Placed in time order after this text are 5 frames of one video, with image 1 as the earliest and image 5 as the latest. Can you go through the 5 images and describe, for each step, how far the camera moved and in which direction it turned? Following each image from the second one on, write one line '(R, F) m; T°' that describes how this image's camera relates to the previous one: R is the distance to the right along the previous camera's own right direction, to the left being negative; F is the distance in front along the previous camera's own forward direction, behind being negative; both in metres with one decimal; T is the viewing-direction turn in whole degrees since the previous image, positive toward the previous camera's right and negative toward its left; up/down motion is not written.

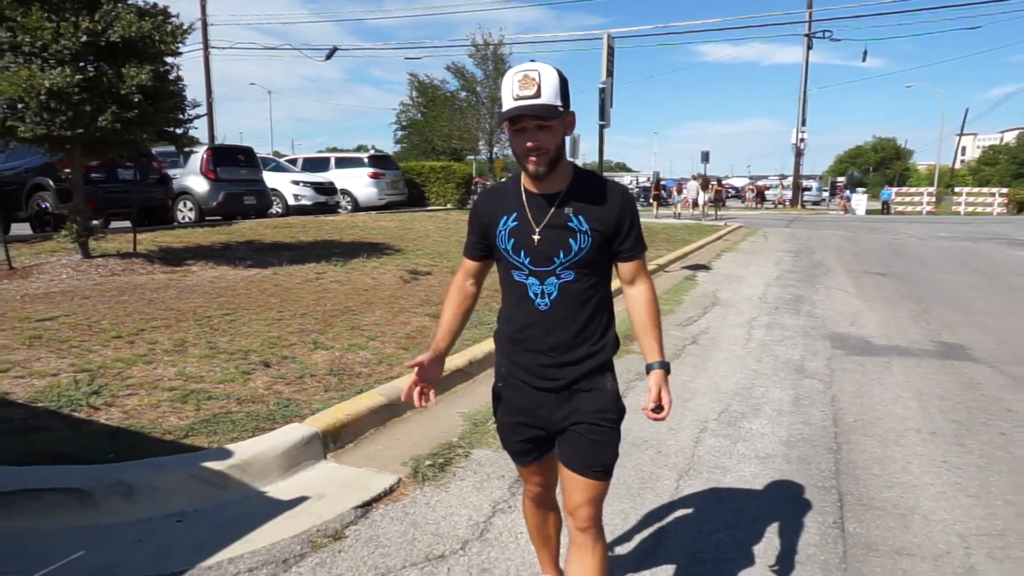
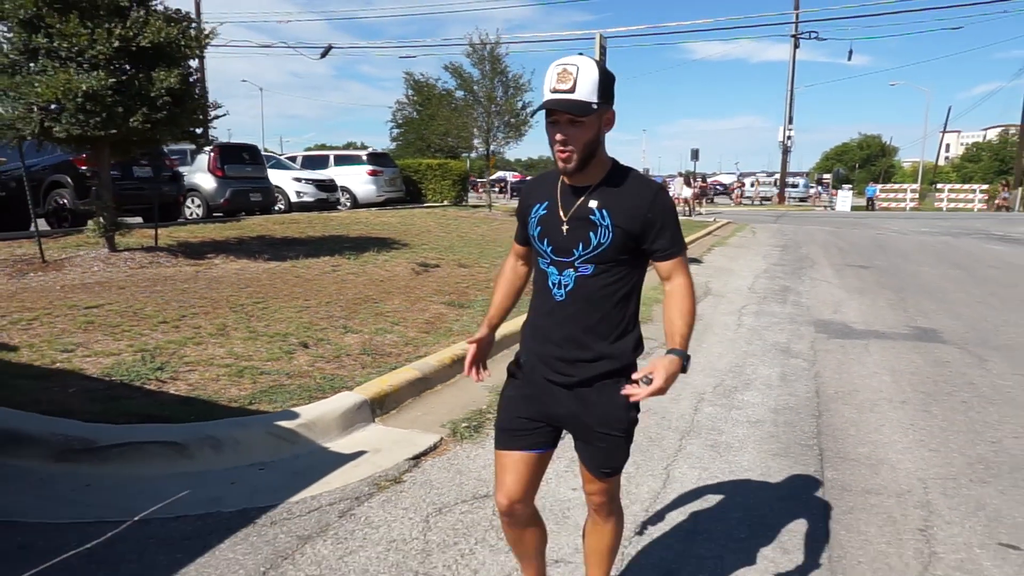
(-0.2, -0.6) m; +1°
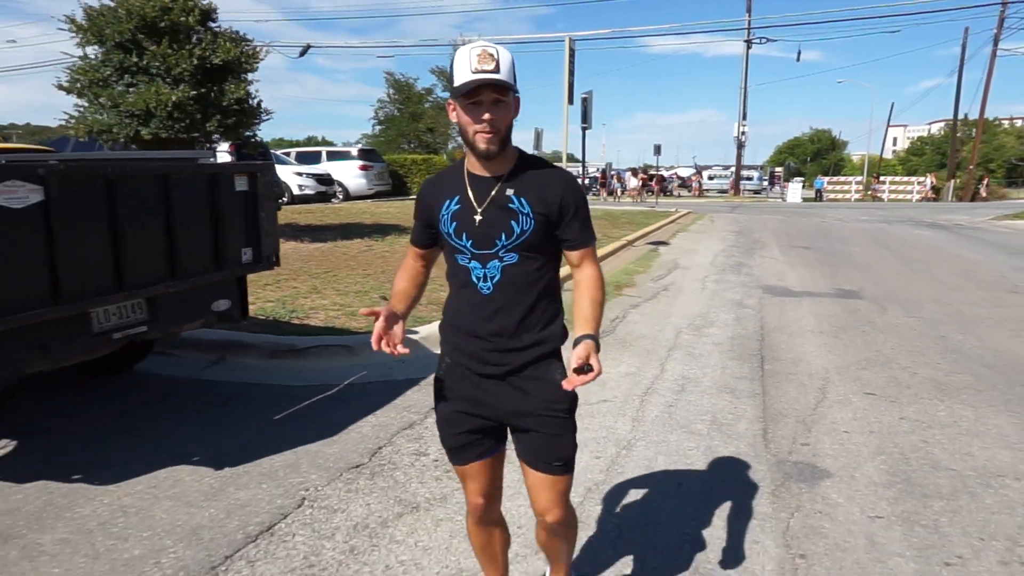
(-0.8, -2.1) m; +3°
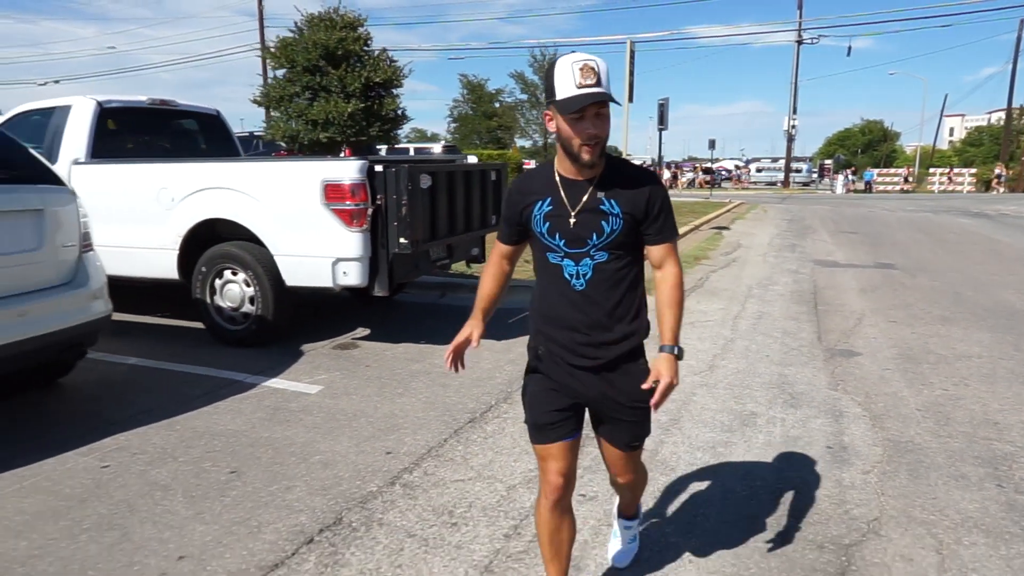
(-1.1, -2.8) m; -3°
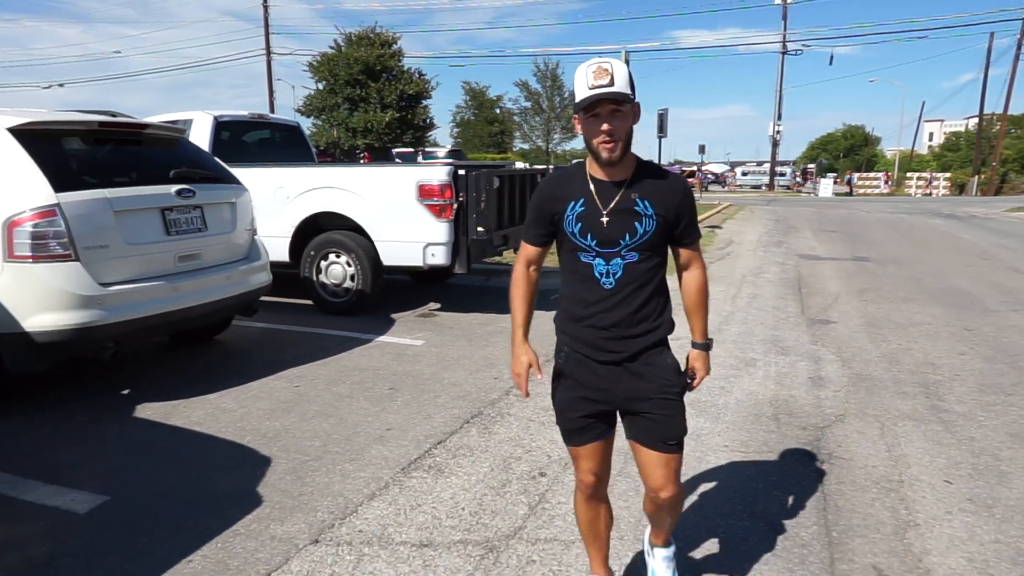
(-0.7, -1.6) m; +1°
